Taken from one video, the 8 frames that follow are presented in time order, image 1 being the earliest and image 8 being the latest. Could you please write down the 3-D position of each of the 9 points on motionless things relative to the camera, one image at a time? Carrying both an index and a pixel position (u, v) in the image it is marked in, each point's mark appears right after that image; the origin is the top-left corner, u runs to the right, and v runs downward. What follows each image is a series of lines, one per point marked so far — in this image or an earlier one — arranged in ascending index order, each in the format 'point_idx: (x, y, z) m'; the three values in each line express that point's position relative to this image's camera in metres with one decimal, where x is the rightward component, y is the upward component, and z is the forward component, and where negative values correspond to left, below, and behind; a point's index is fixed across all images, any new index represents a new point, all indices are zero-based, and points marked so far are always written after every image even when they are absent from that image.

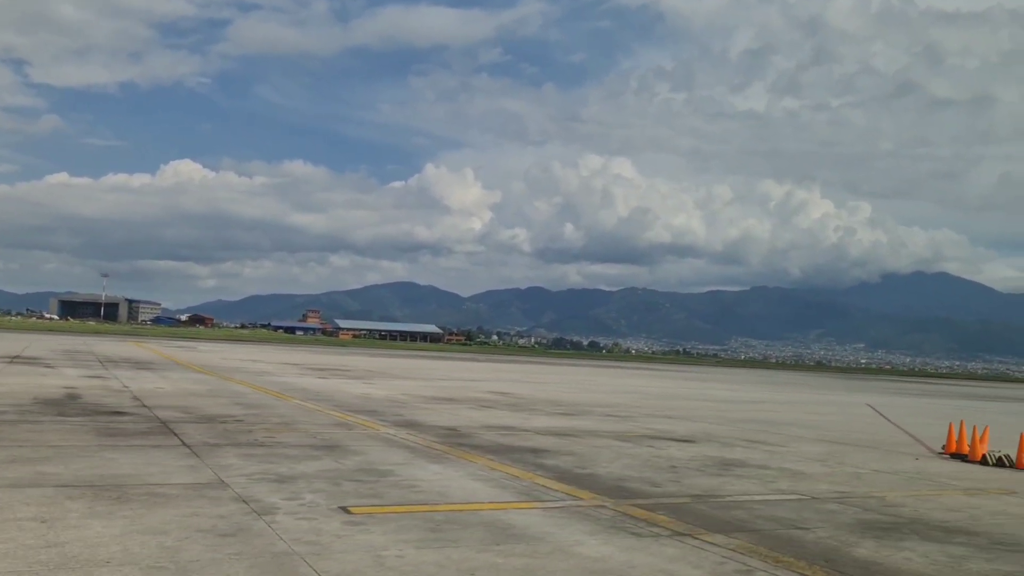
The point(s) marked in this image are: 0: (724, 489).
0: (+3.2, -3.1, +13.0) m
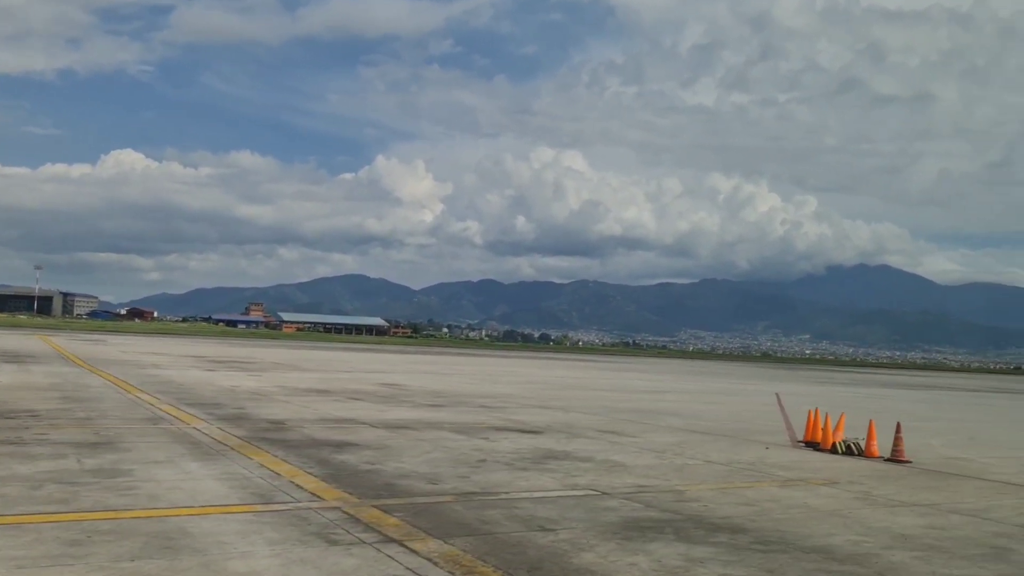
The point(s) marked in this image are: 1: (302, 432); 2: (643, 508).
0: (0.0, -2.8, +11.9) m
1: (-4.3, -2.9, +17.0) m
2: (+1.6, -2.8, +10.6) m
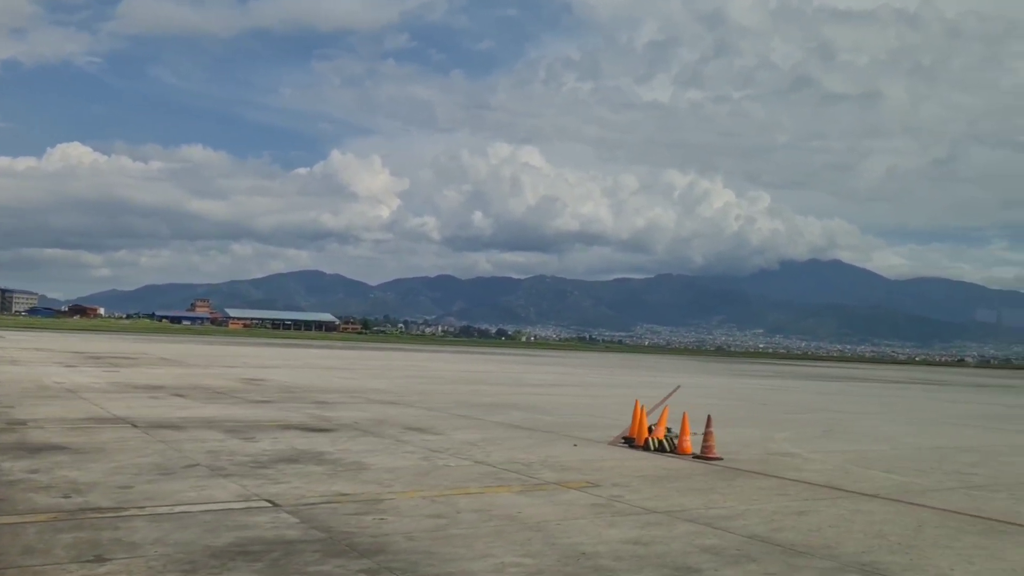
0: (-4.1, -2.5, +9.9) m
1: (-8.5, -2.6, +14.8) m
2: (-2.3, -2.5, +8.7) m
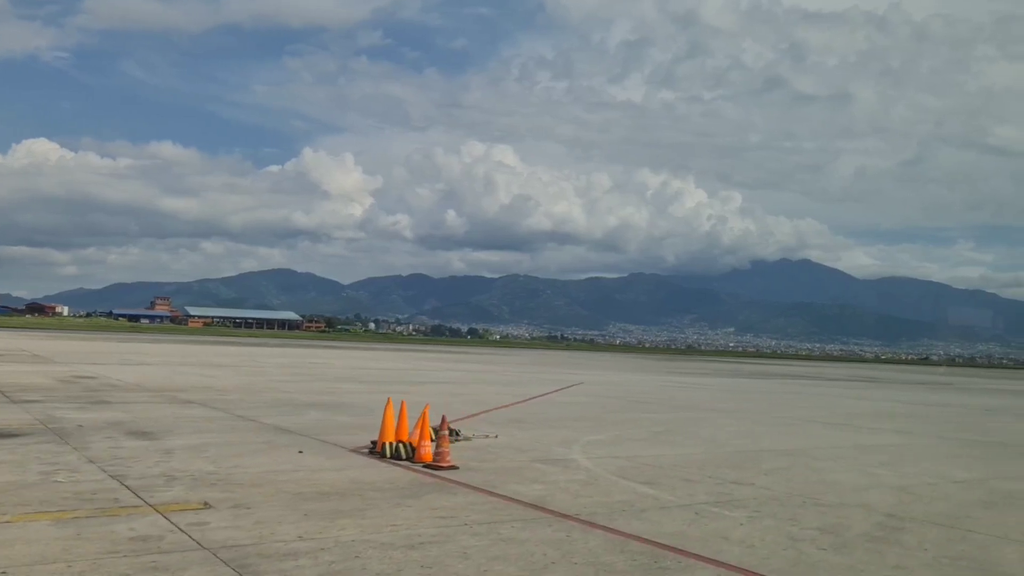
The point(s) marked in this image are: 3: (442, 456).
0: (-8.7, -2.1, +7.1) m
1: (-13.3, -2.2, +11.9) m
2: (-6.9, -2.1, +6.0) m
3: (-1.1, -2.6, +13.2) m
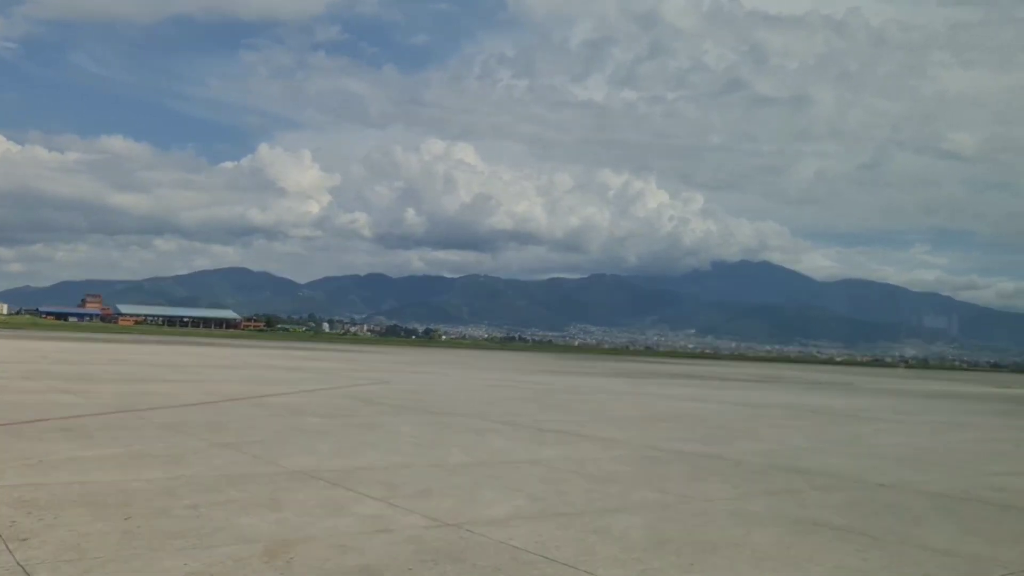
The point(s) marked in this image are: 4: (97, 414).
0: (-16.7, -1.3, +1.2) m
1: (-21.6, -1.4, +5.8) m
2: (-15.0, -1.3, +0.2) m
3: (-9.5, -1.9, +7.7) m
4: (-9.7, -2.9, +19.6) m
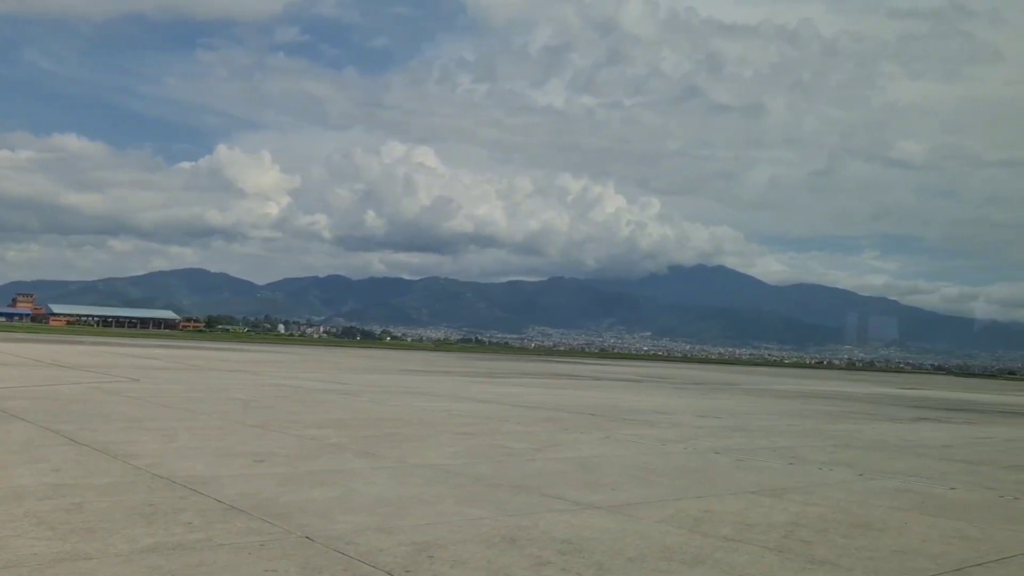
0: (-24.5, -0.5, -5.4) m
1: (-29.6, -0.5, -1.0) m
2: (-22.7, -0.5, -6.3) m
3: (-17.6, -1.1, +1.4) m
4: (-18.4, -2.2, +13.3) m
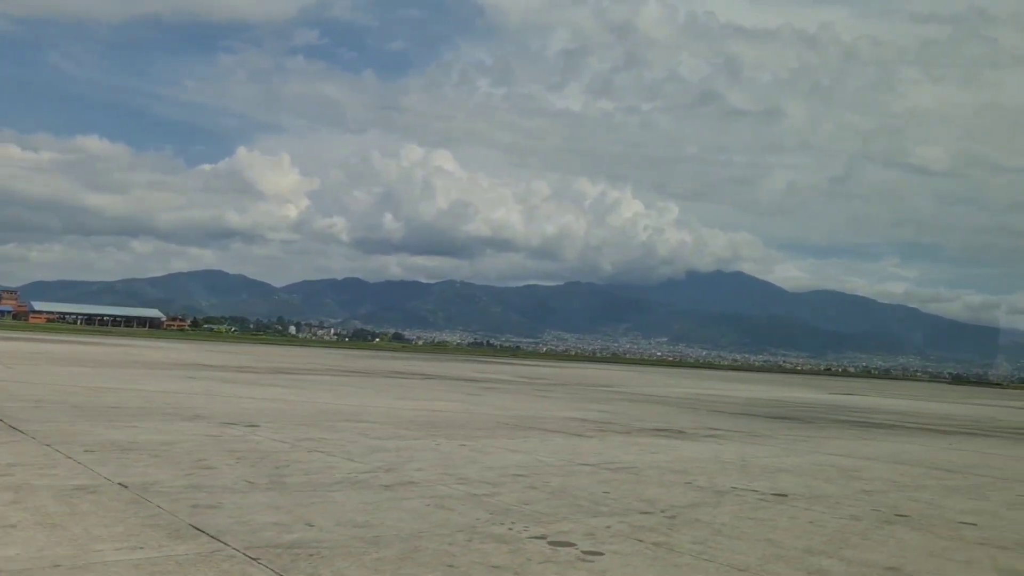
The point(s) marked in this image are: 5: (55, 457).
0: (-39.1, +1.4, -15.7) m
1: (-44.1, +1.4, -11.3) m
2: (-37.3, +1.4, -16.7) m
3: (-32.1, +0.7, -9.0) m
4: (-32.7, -0.4, +2.8) m
5: (-7.4, -2.8, +13.6) m
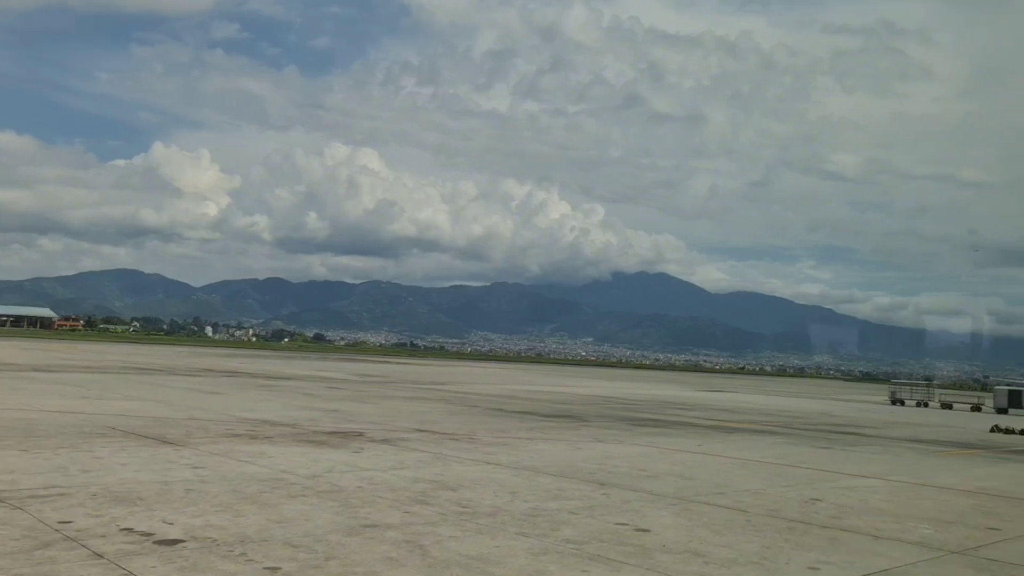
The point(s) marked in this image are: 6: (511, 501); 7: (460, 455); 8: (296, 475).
0: (-44.5, +2.4, -25.1) m
1: (-49.8, +2.3, -21.1) m
2: (-42.5, +2.3, -25.8) m
3: (-38.0, +1.6, -17.8) m
4: (-39.7, +0.5, -6.0) m
5: (-15.5, -1.9, +7.0) m
6: (0.0, -3.2, +12.6) m
7: (-1.1, -3.6, +18.3) m
8: (-3.6, -3.1, +14.0) m
